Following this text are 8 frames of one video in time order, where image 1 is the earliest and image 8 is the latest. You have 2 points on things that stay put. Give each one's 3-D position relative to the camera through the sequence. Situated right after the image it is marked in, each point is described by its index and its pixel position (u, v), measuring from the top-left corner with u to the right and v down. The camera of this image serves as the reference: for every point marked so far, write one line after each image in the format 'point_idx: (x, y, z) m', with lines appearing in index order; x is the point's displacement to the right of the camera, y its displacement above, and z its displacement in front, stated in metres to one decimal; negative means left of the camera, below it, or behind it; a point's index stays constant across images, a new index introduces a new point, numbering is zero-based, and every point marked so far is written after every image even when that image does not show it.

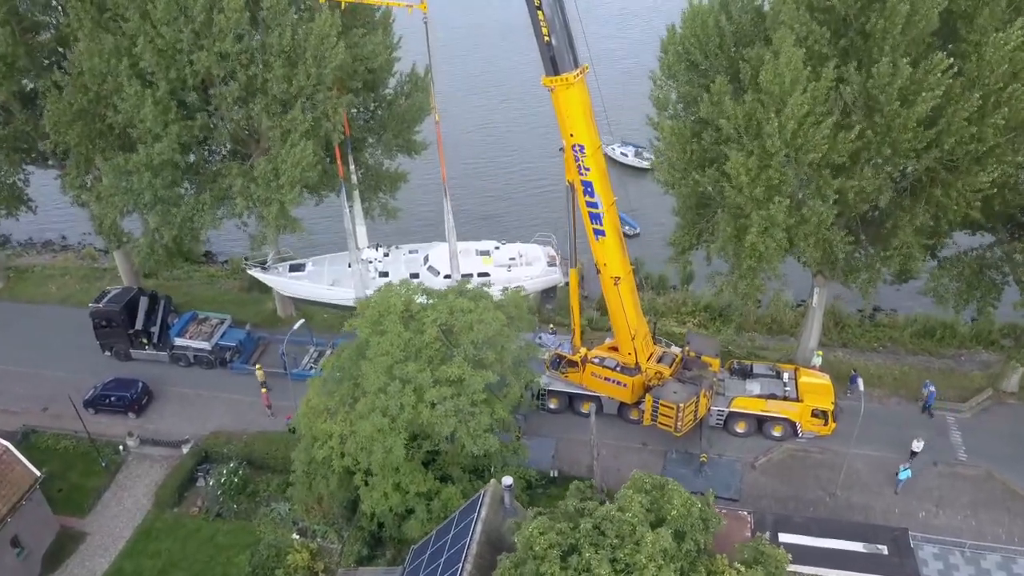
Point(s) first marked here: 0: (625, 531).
0: (+2.2, -4.7, +15.9) m
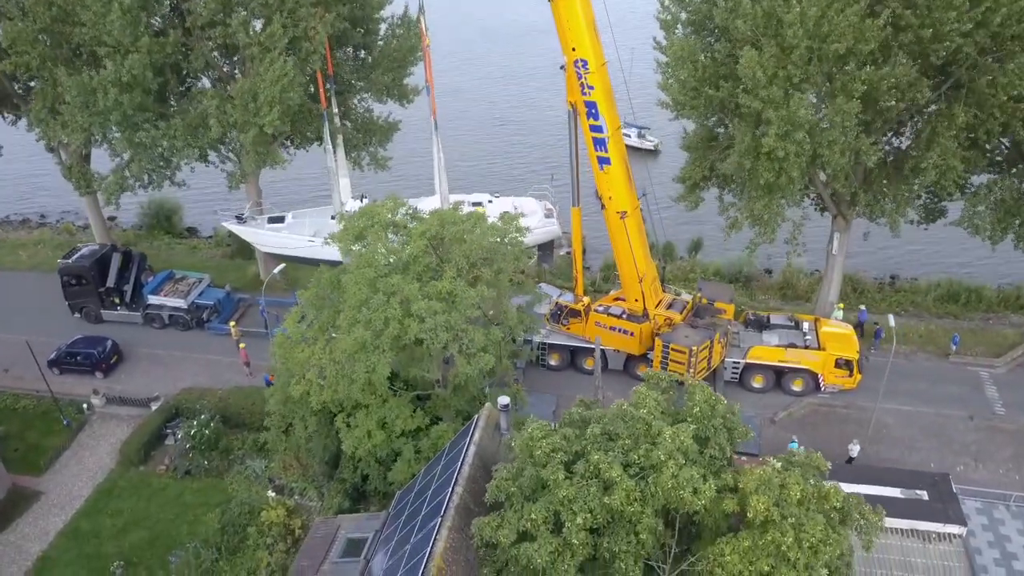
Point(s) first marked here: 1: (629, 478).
0: (+2.2, -2.4, +13.7) m
1: (+1.9, -3.0, +13.1) m
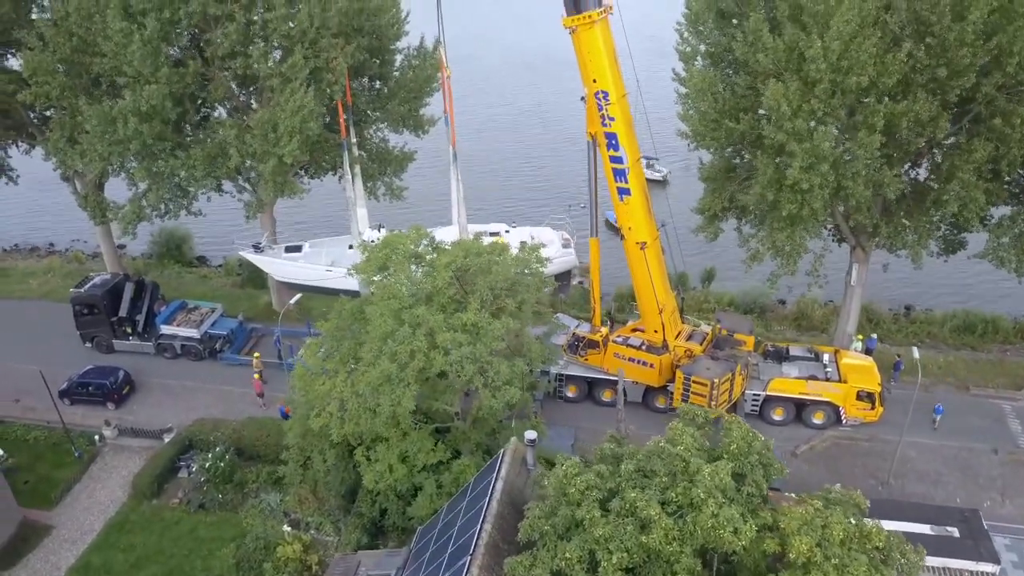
0: (+2.7, -3.0, +13.5) m
1: (+2.4, -3.6, +12.8) m
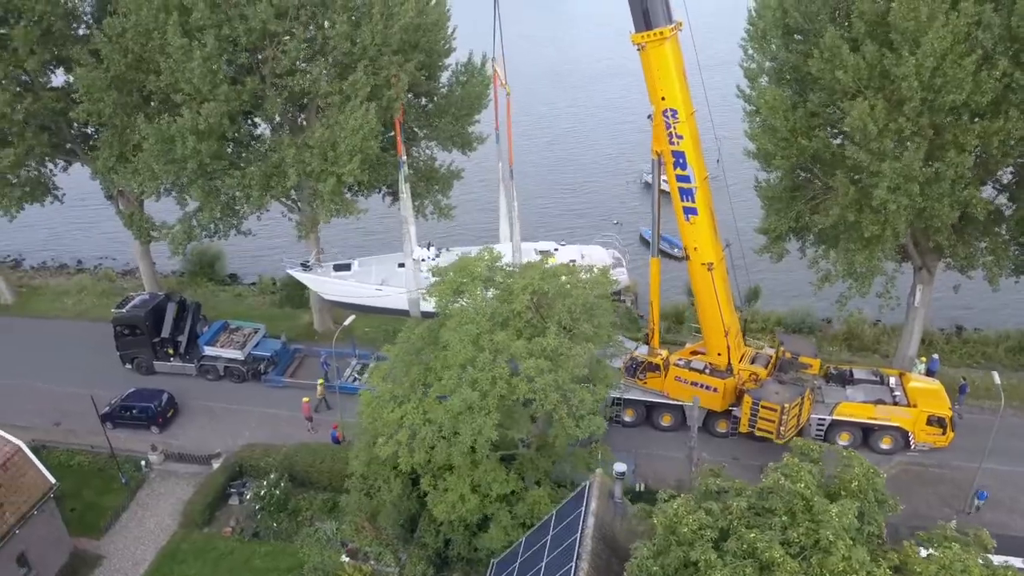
0: (+4.5, -3.4, +12.8) m
1: (+4.2, -4.0, +12.2) m
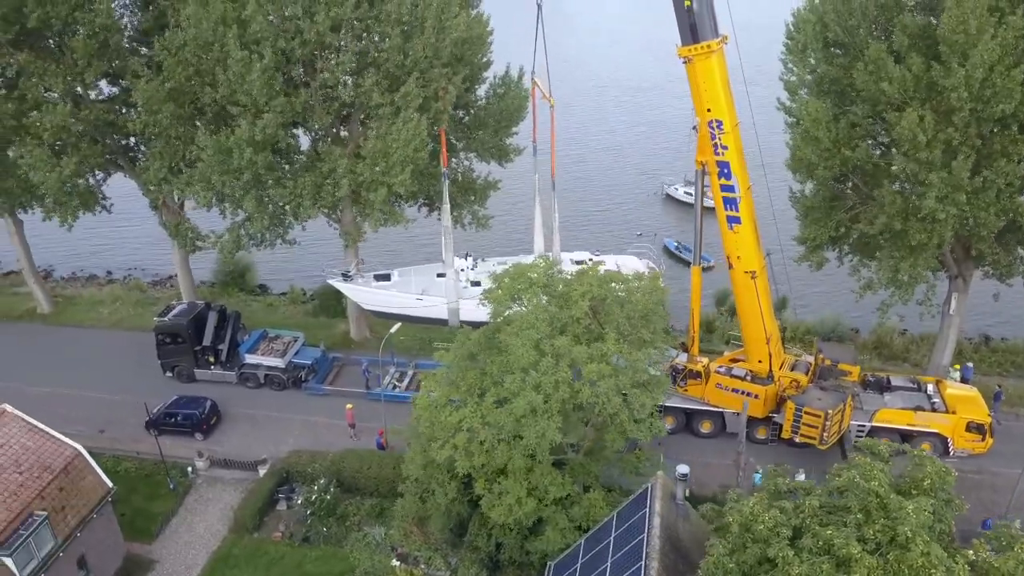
0: (+5.8, -3.5, +13.2) m
1: (+5.5, -4.1, +12.5) m
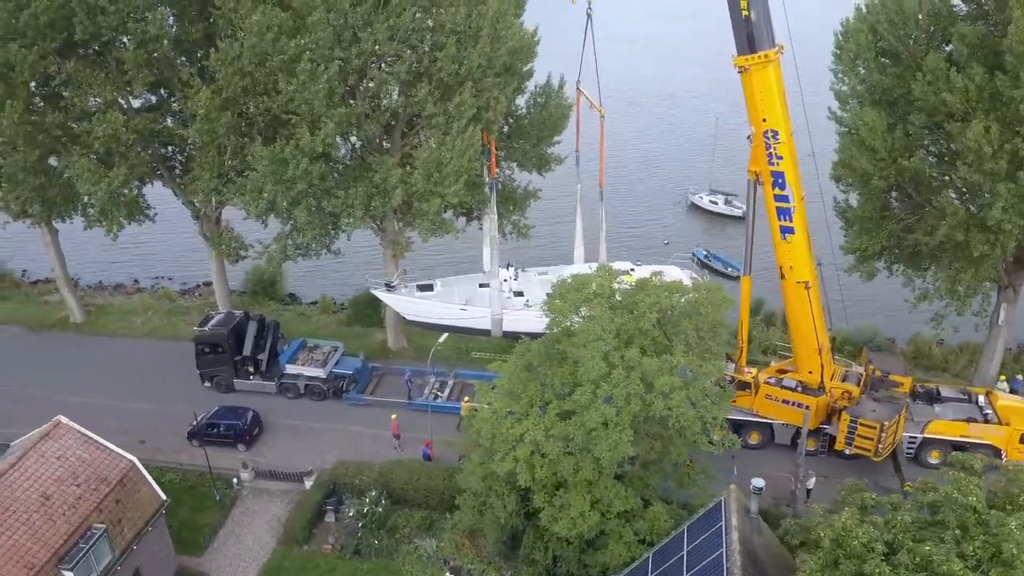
0: (+7.3, -3.7, +13.0) m
1: (+7.0, -4.3, +12.3) m
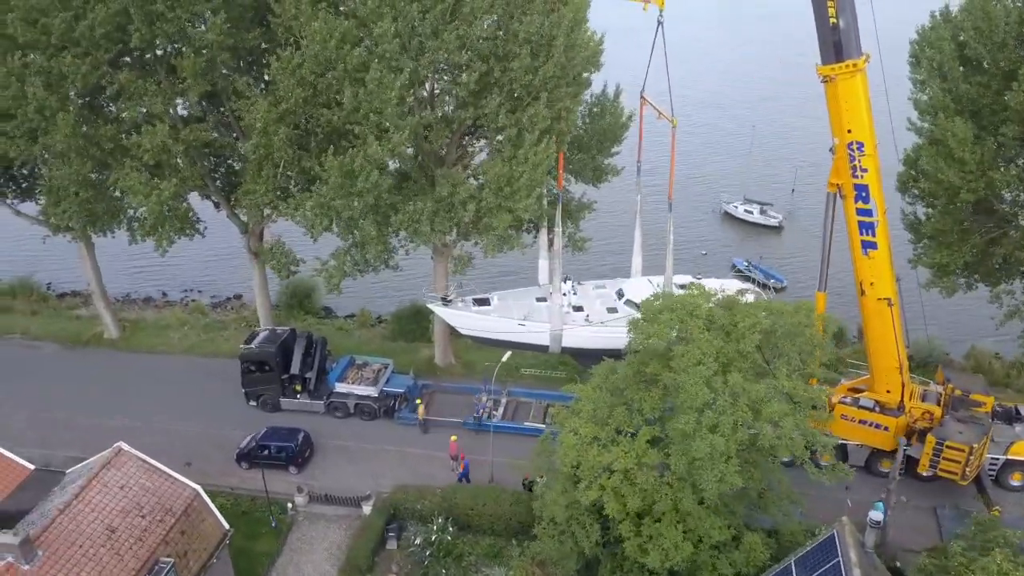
0: (+9.3, -4.1, +12.1) m
1: (+9.0, -4.7, +11.4) m
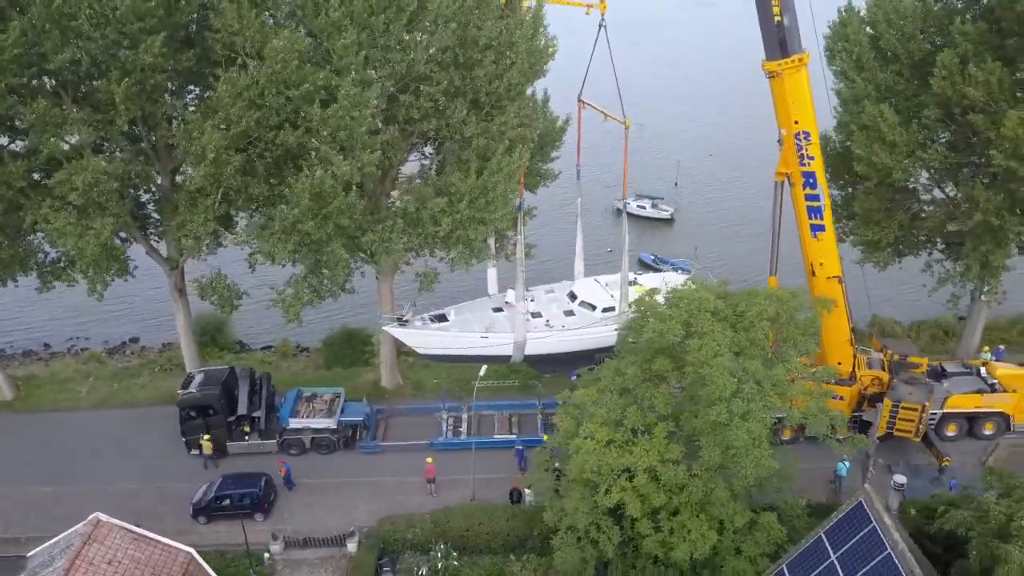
0: (+10.7, -3.3, +13.6) m
1: (+10.6, -3.9, +12.9) m
